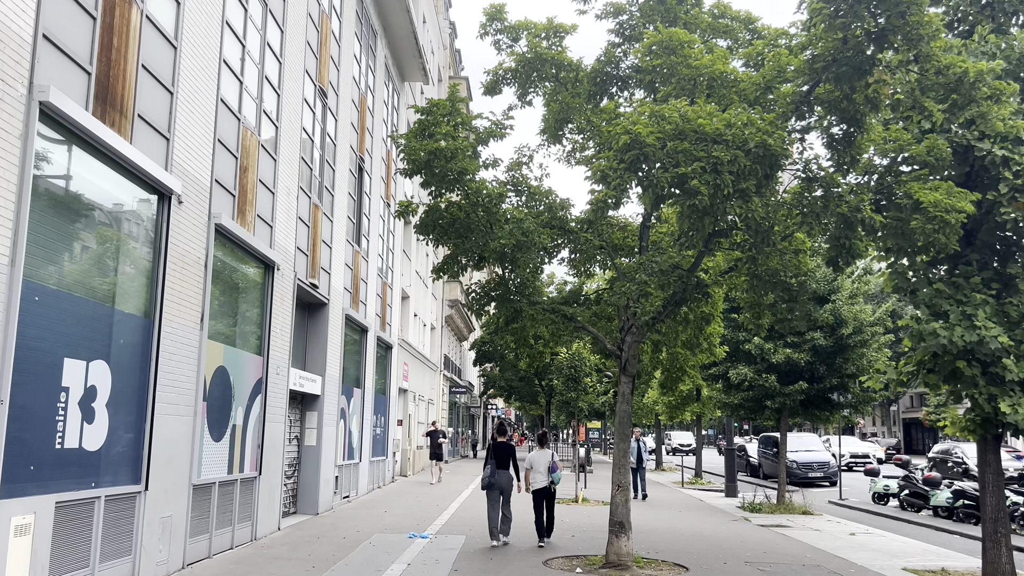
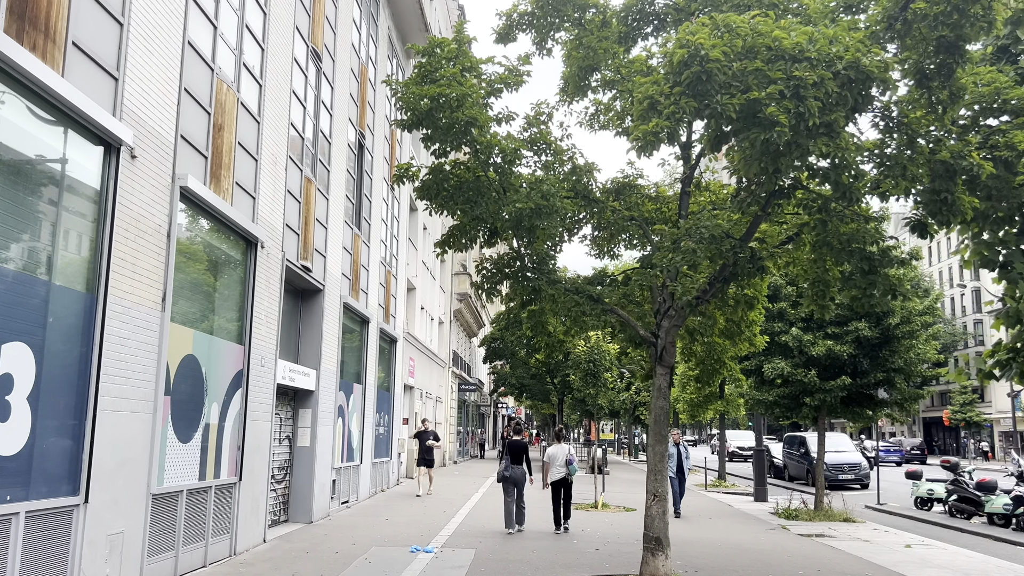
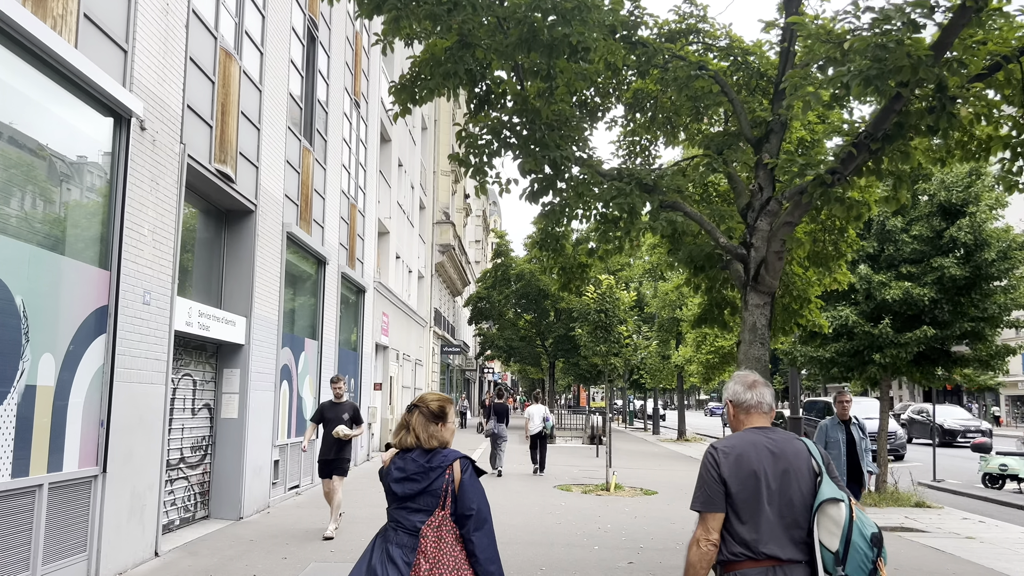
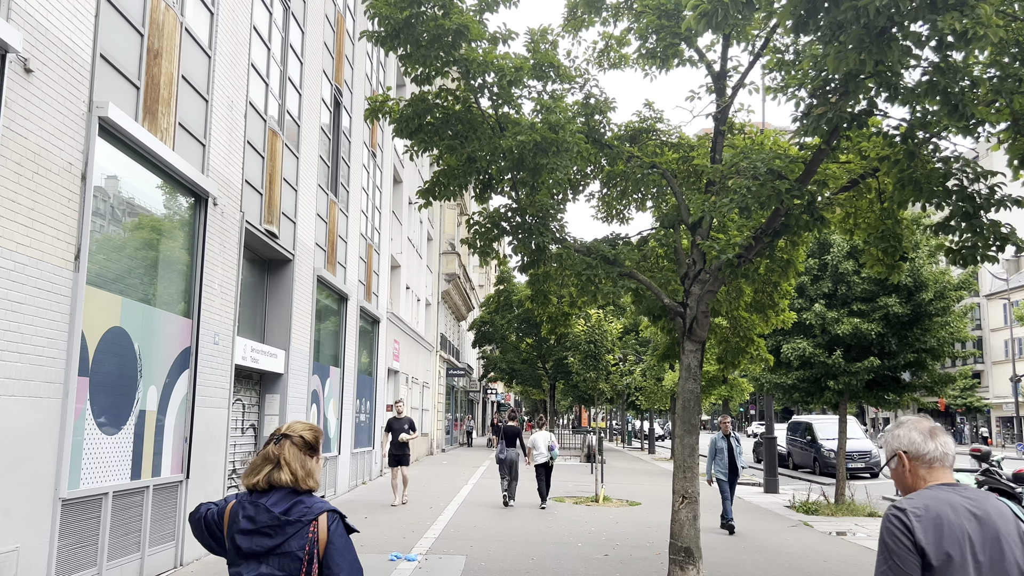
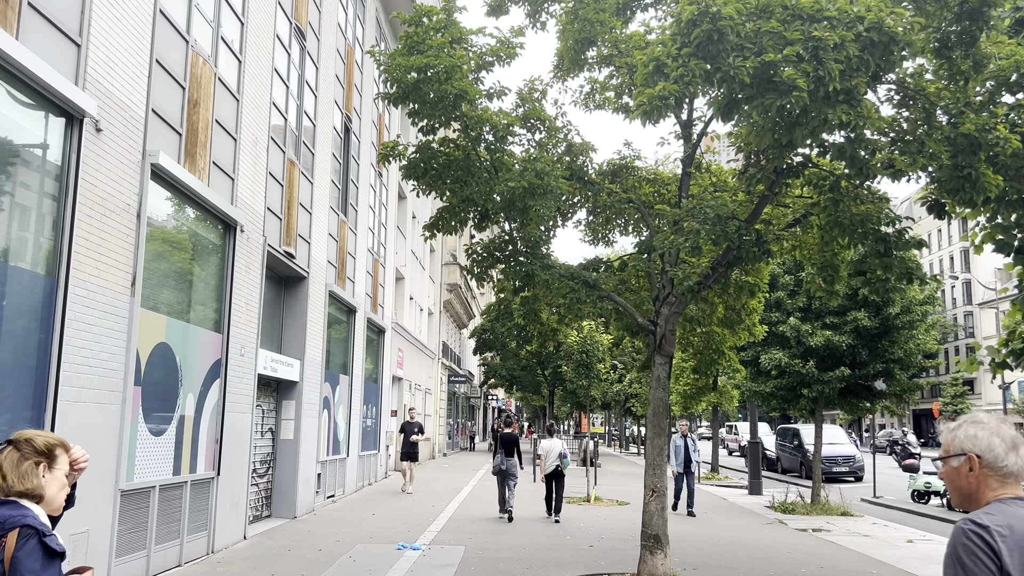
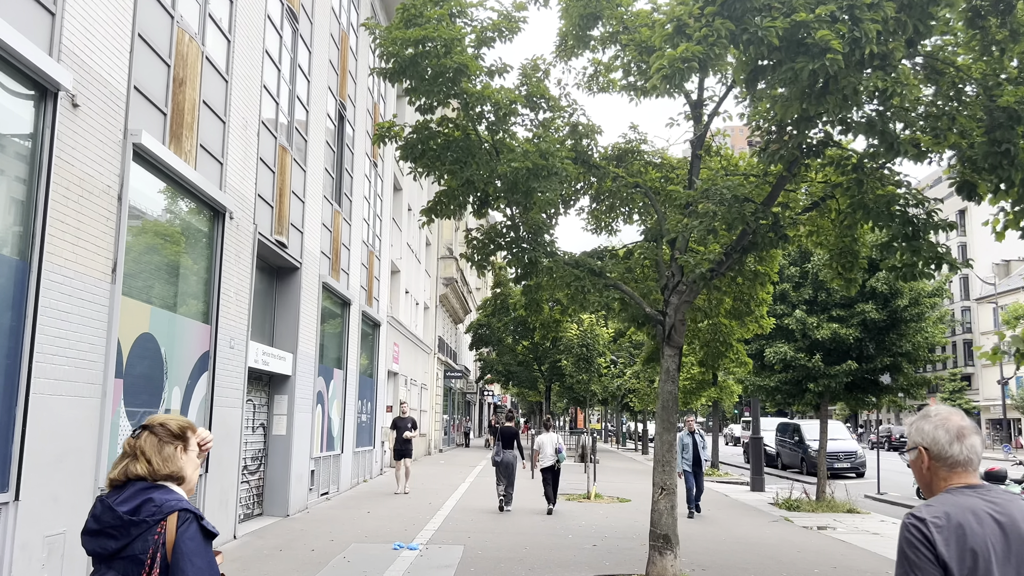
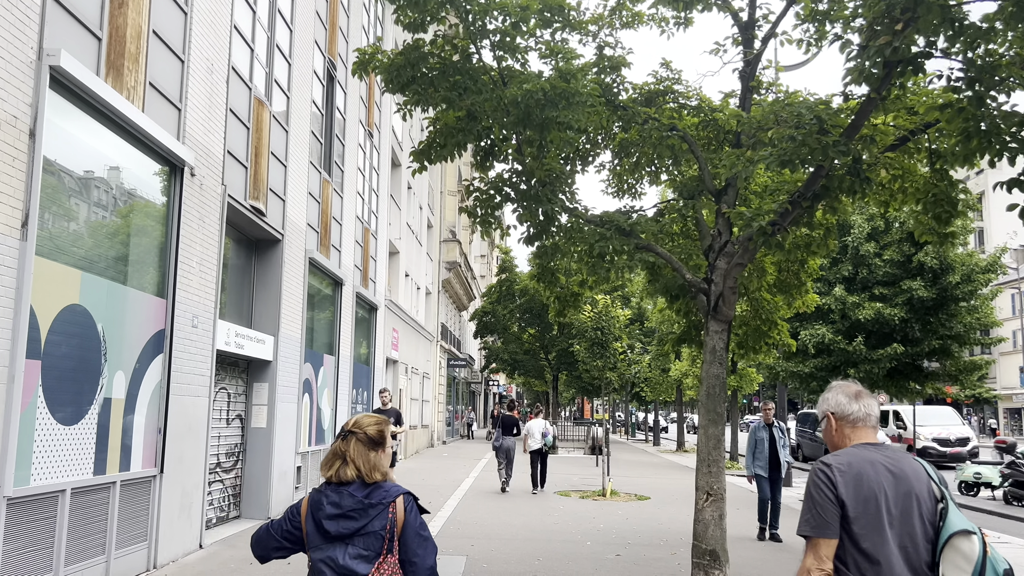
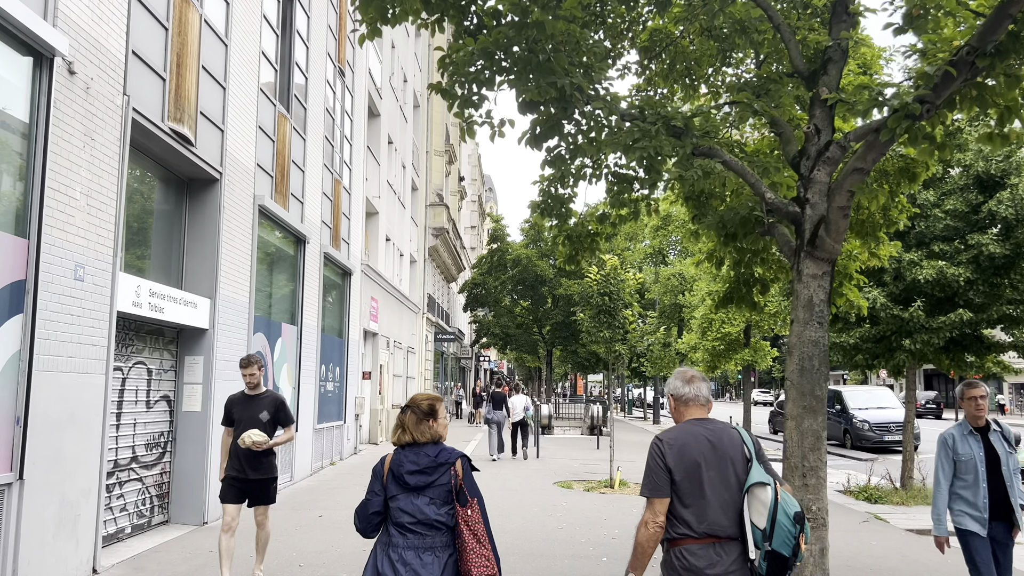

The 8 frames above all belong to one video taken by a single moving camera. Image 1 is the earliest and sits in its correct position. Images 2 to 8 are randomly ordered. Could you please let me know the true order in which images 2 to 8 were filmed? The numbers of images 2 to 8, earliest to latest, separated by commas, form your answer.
2, 5, 6, 4, 7, 3, 8
